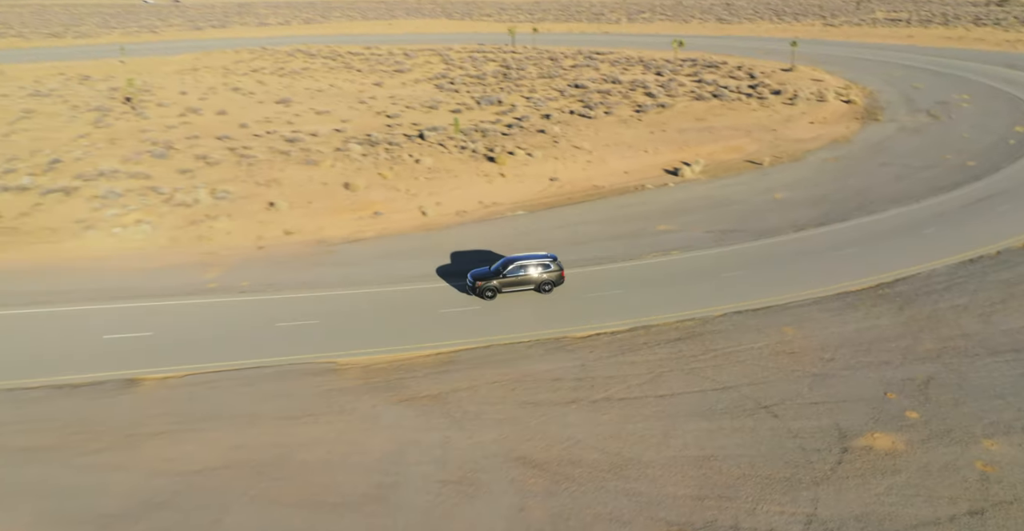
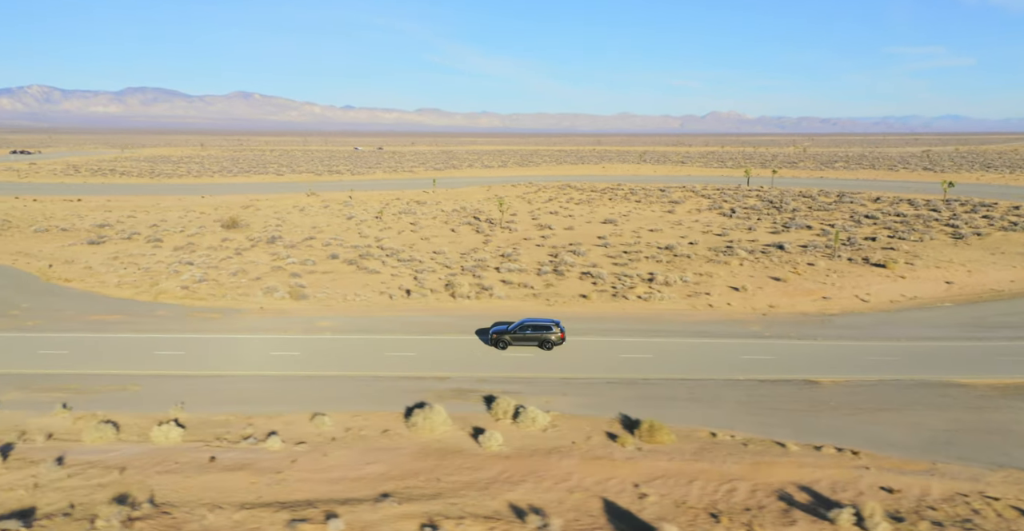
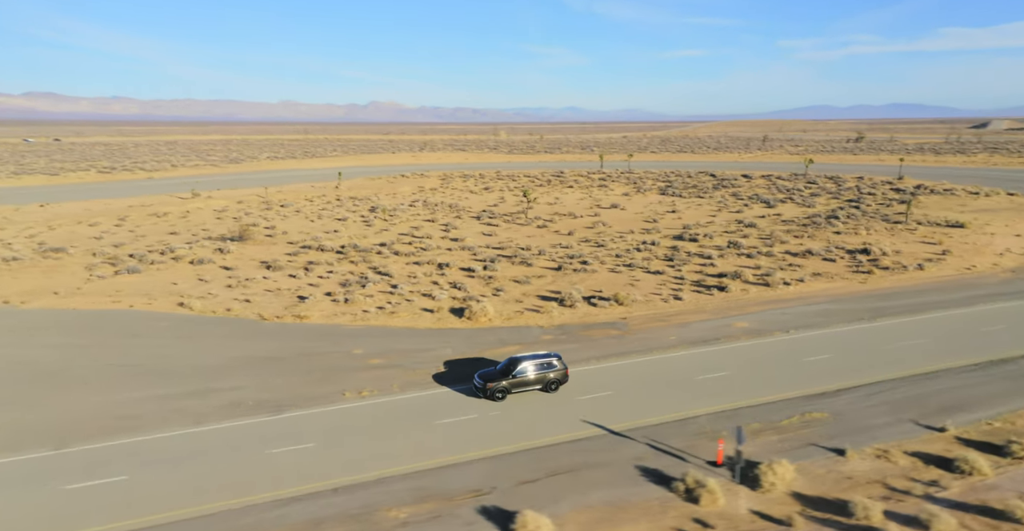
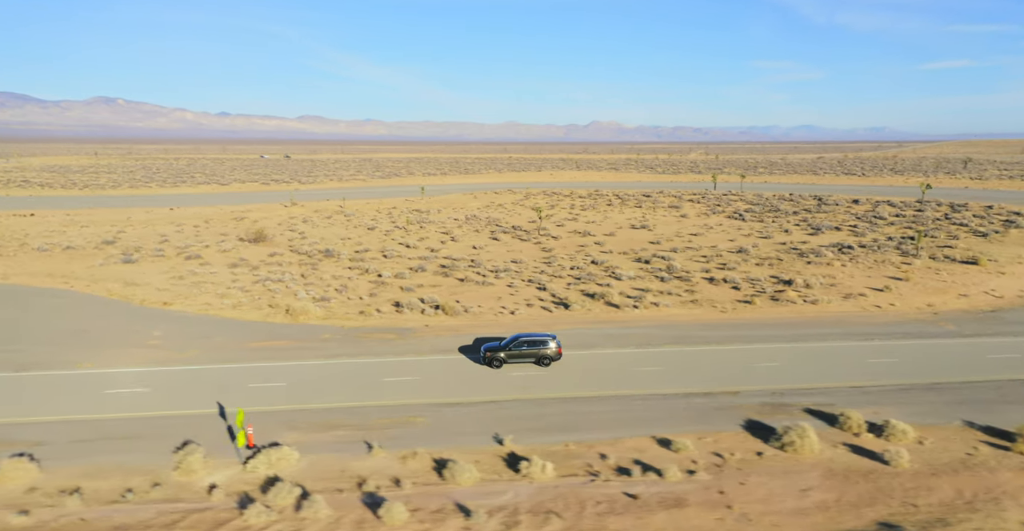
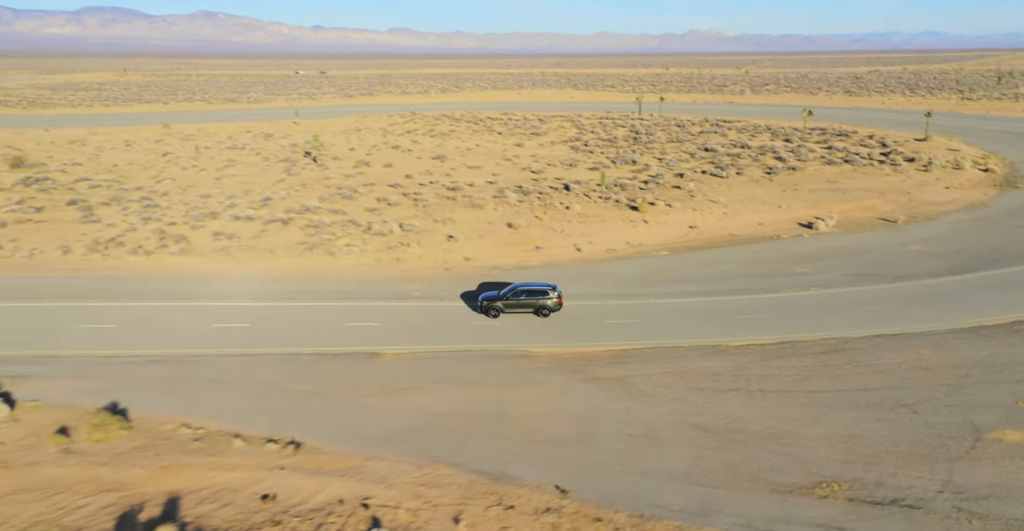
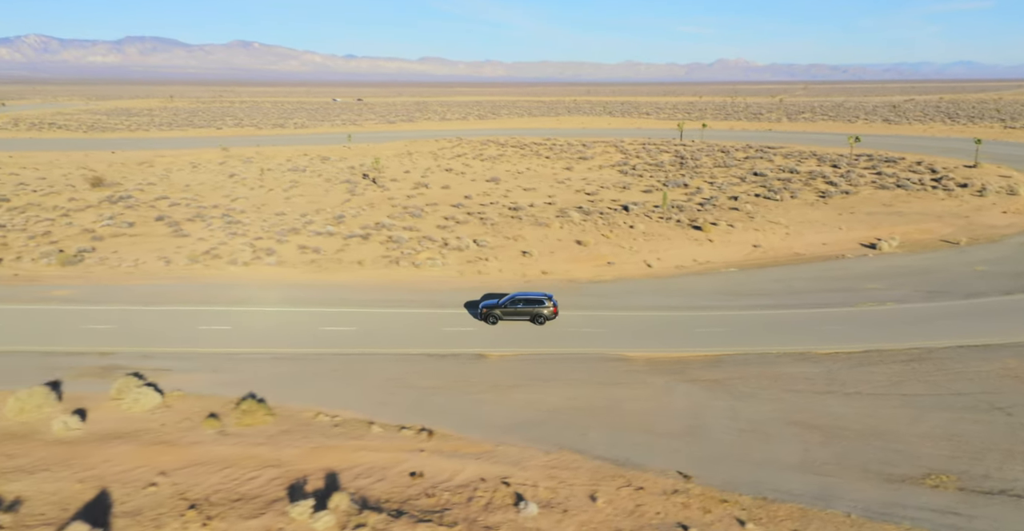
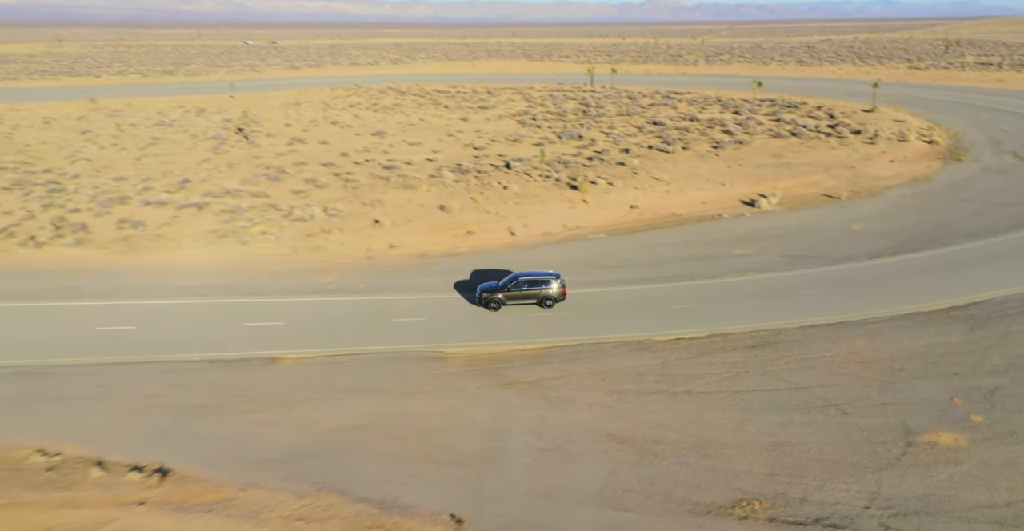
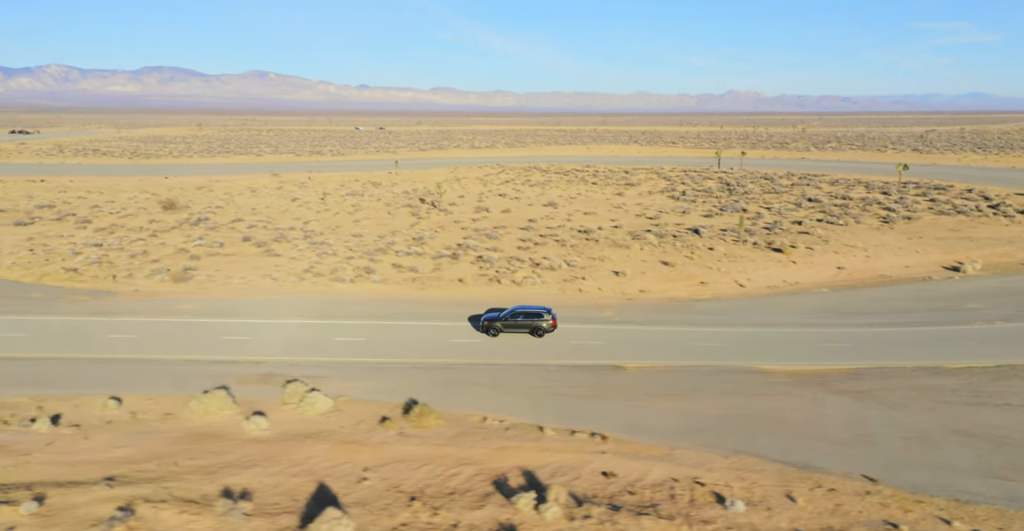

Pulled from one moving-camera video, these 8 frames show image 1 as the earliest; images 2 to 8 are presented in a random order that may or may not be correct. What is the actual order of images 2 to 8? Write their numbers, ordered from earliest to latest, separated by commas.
7, 5, 6, 8, 2, 4, 3
